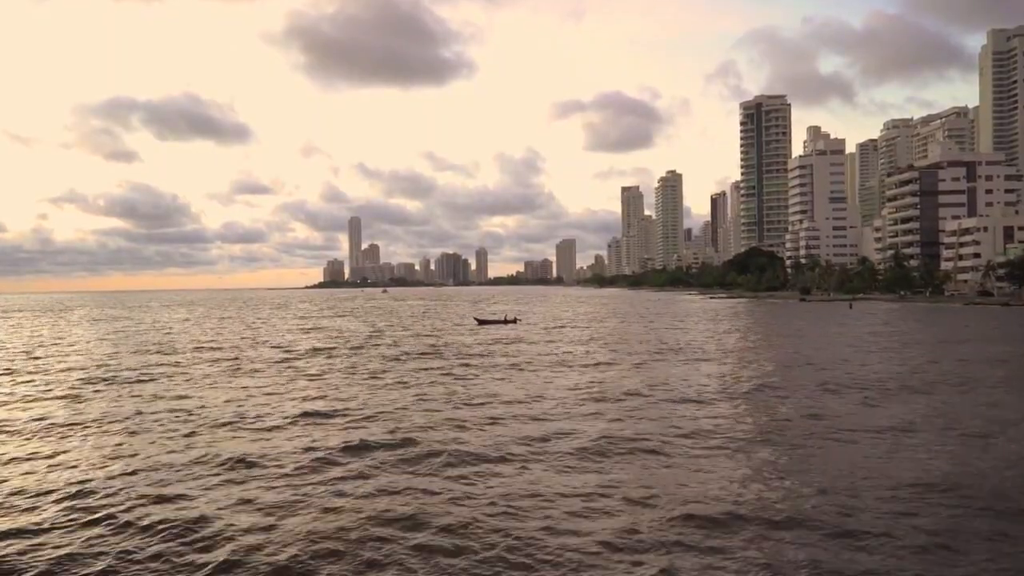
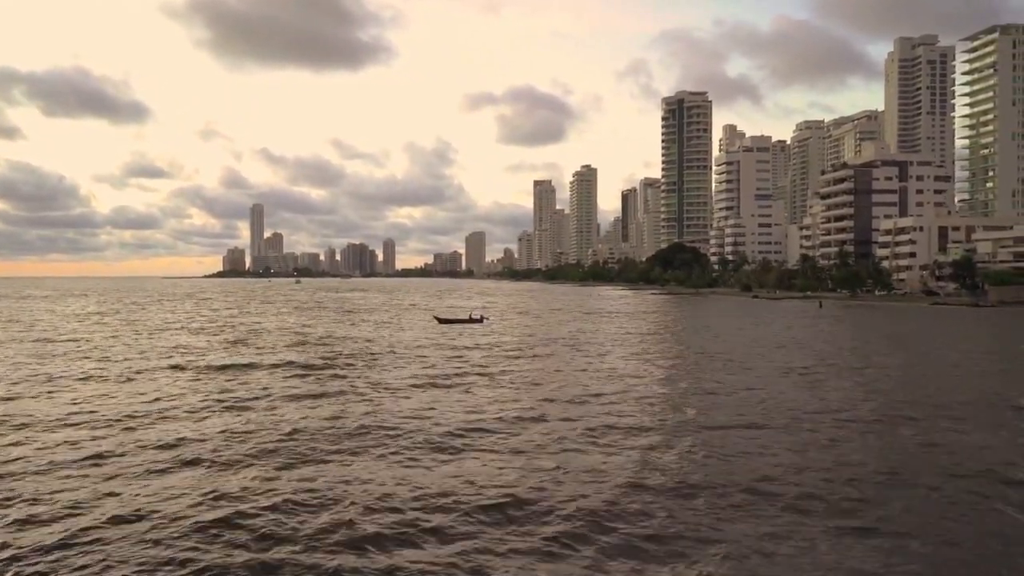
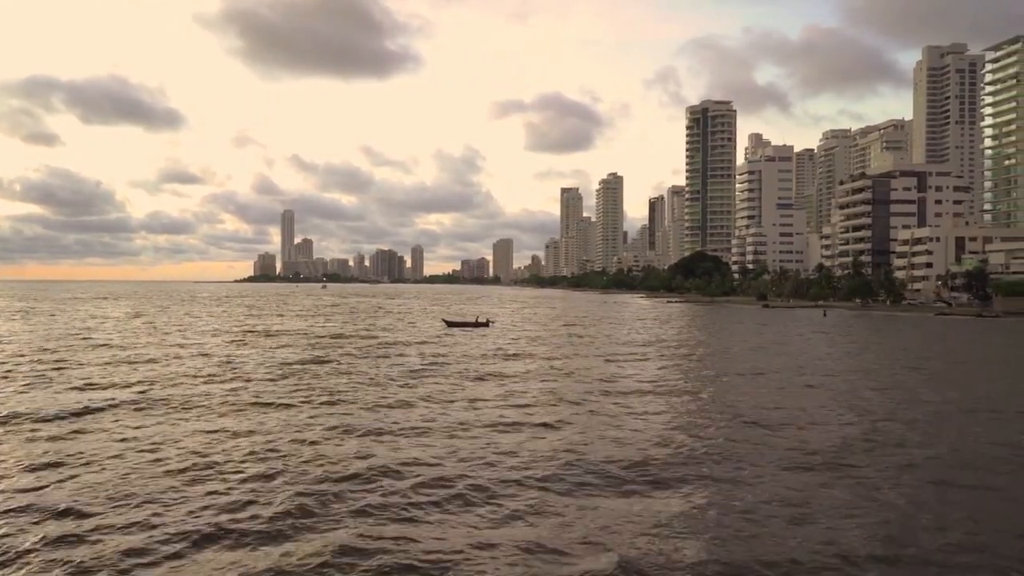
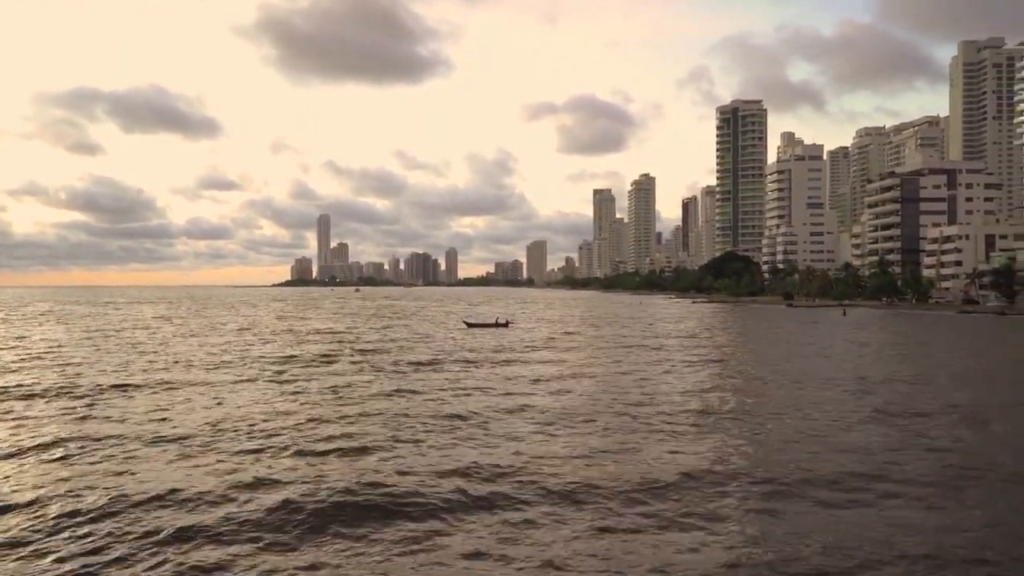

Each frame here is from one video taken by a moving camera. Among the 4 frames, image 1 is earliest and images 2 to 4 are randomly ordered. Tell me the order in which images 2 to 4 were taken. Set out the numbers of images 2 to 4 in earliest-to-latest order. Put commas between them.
4, 3, 2
